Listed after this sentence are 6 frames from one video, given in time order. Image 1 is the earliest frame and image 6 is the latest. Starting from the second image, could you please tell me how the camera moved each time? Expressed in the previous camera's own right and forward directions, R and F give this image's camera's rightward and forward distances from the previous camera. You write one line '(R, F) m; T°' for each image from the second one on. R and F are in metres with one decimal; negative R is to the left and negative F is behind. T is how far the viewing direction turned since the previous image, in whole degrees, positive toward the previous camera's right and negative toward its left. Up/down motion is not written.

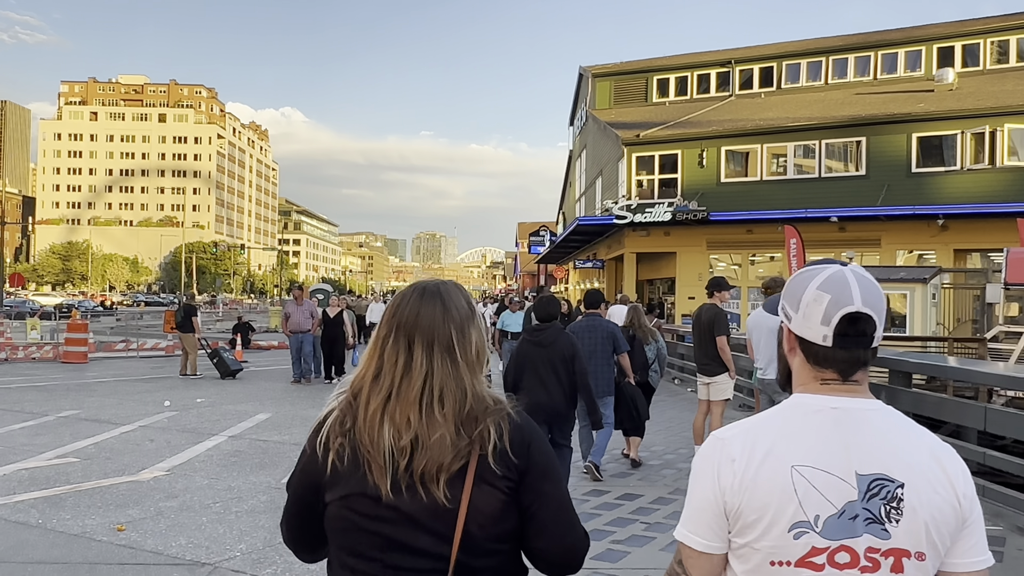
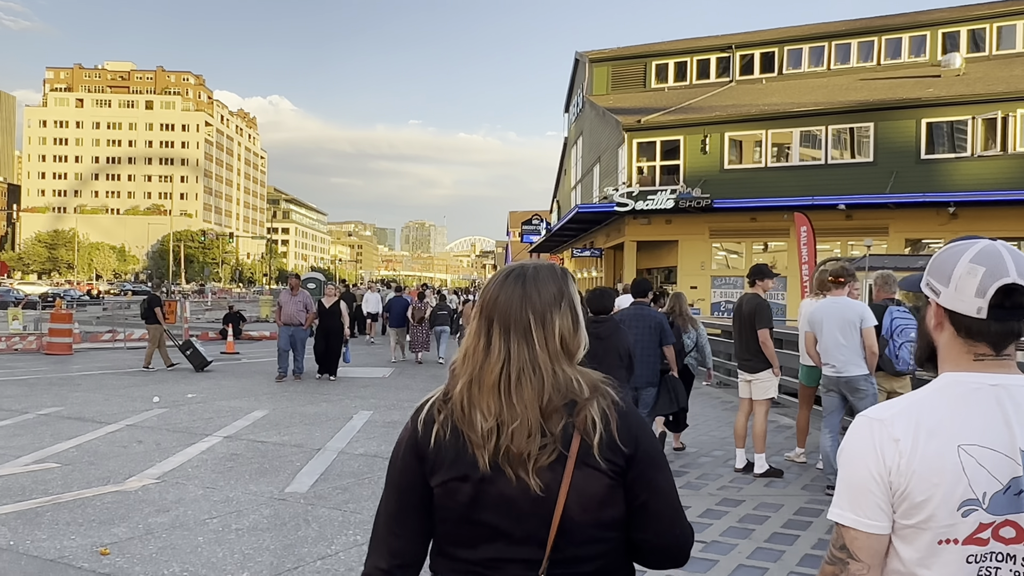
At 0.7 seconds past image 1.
(-0.3, +0.7) m; +1°
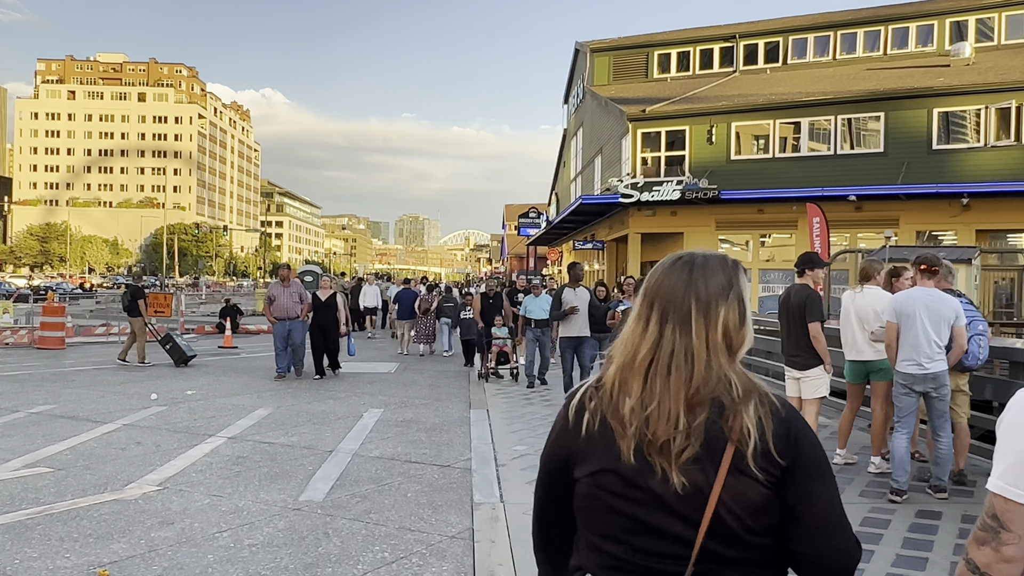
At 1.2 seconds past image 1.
(-0.3, +0.5) m; 0°
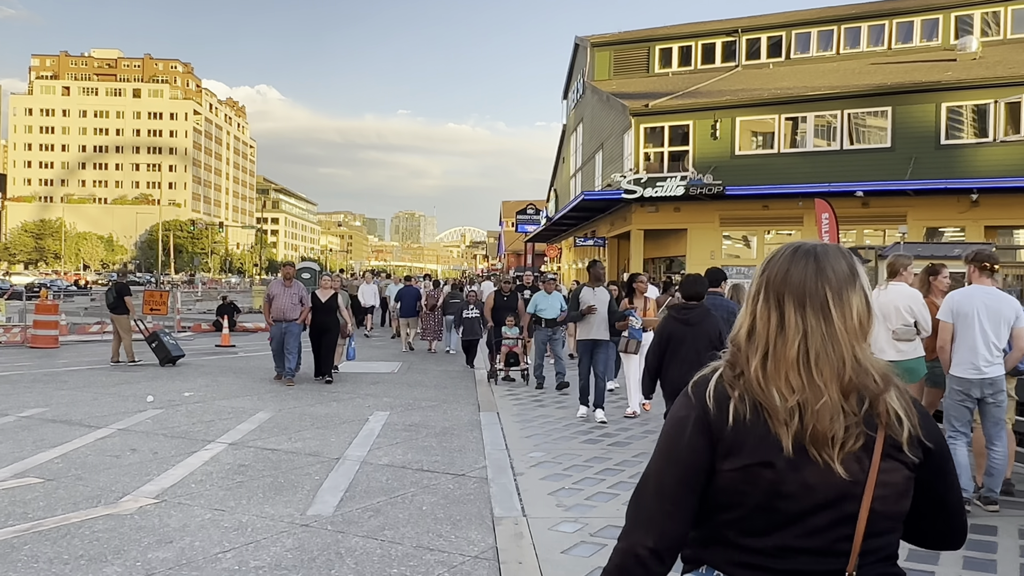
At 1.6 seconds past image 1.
(-0.2, +0.4) m; 0°
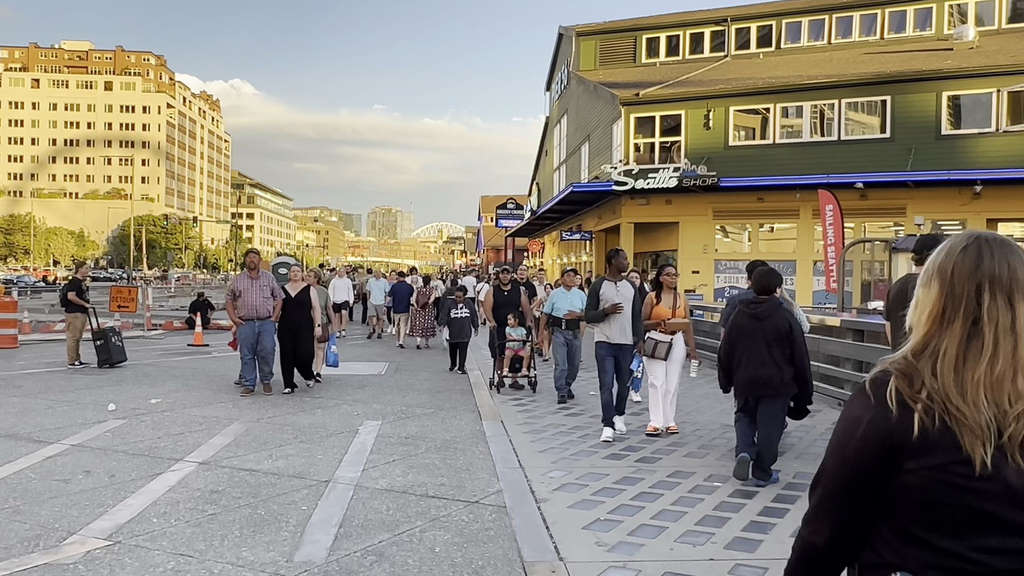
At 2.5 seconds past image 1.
(-0.3, +1.0) m; +1°
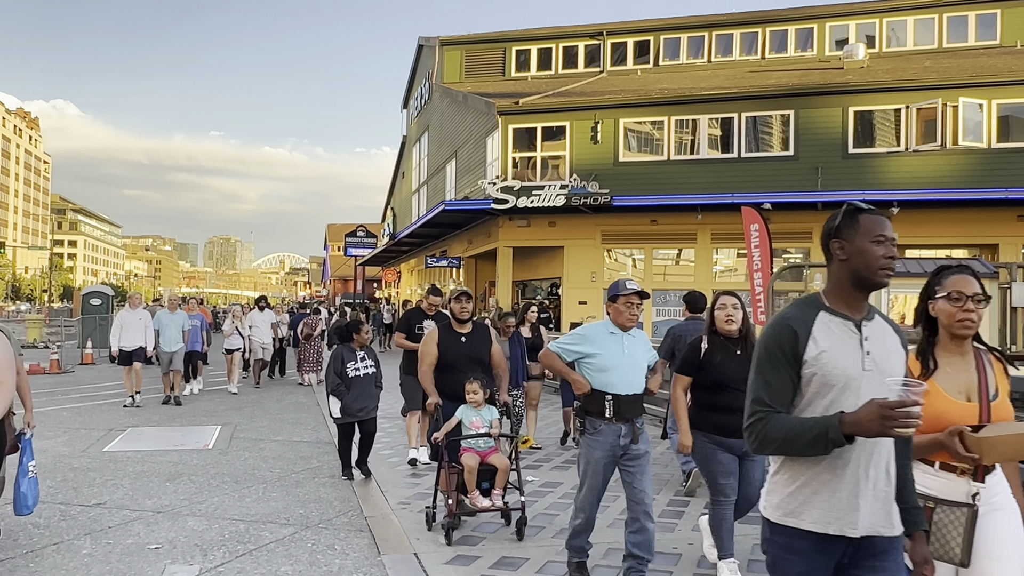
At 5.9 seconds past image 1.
(-0.4, +3.6) m; +9°
